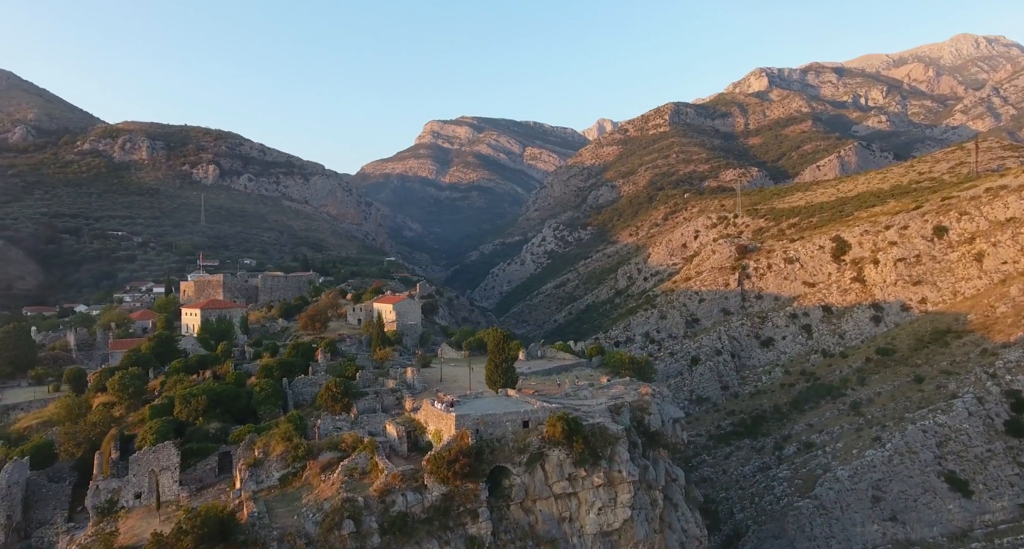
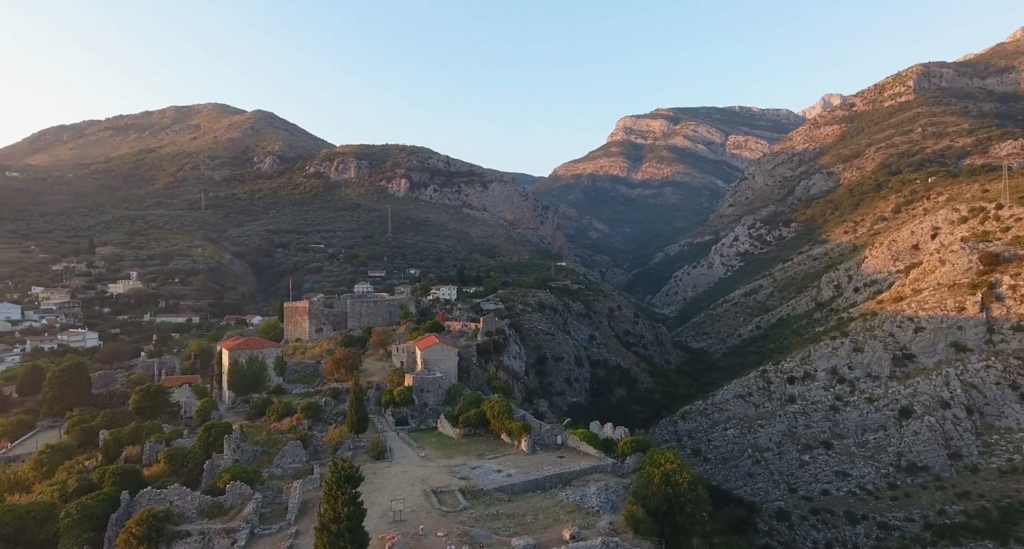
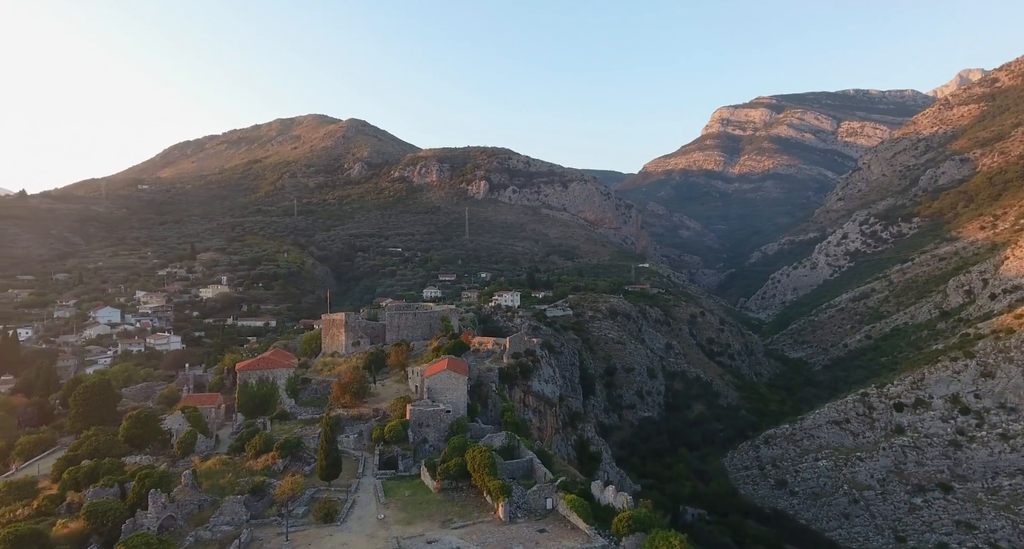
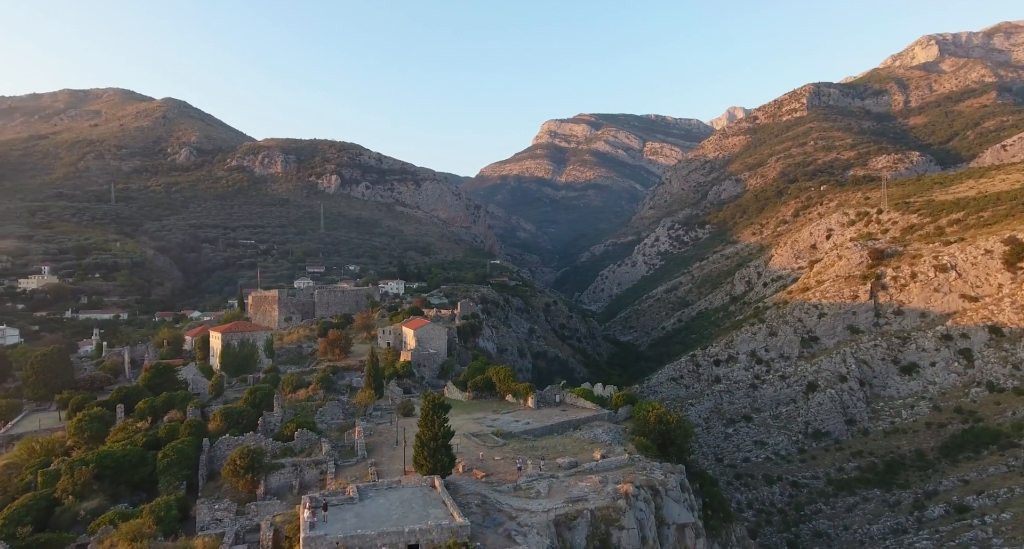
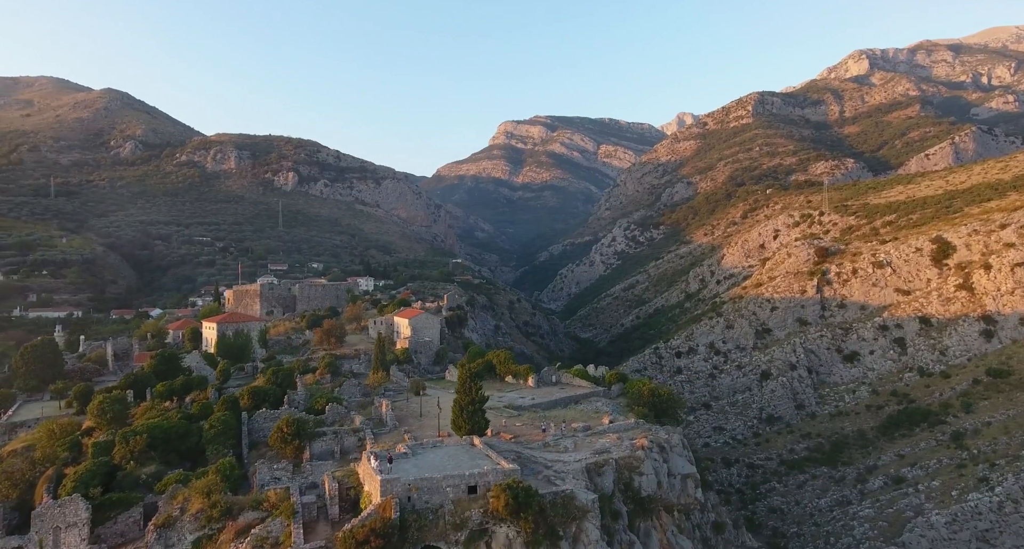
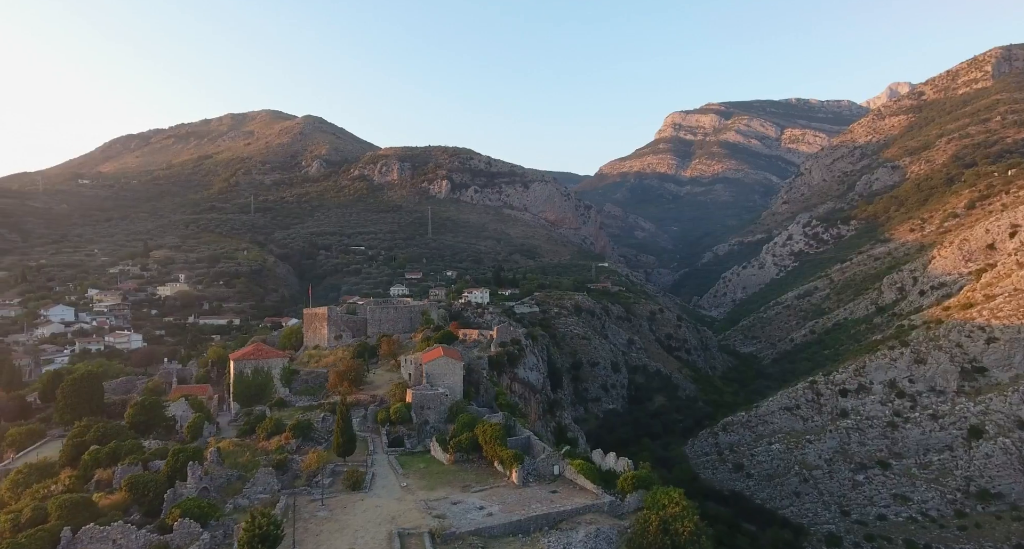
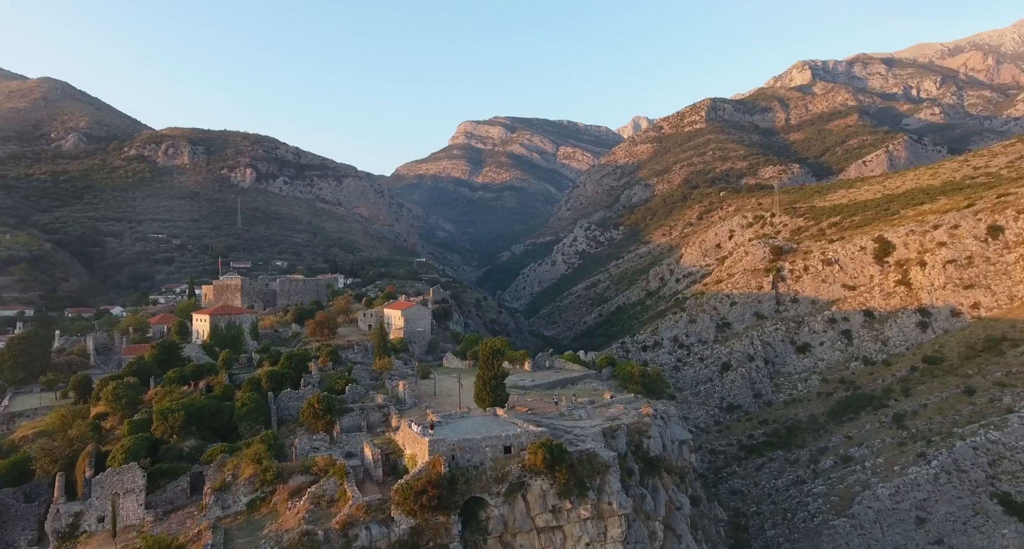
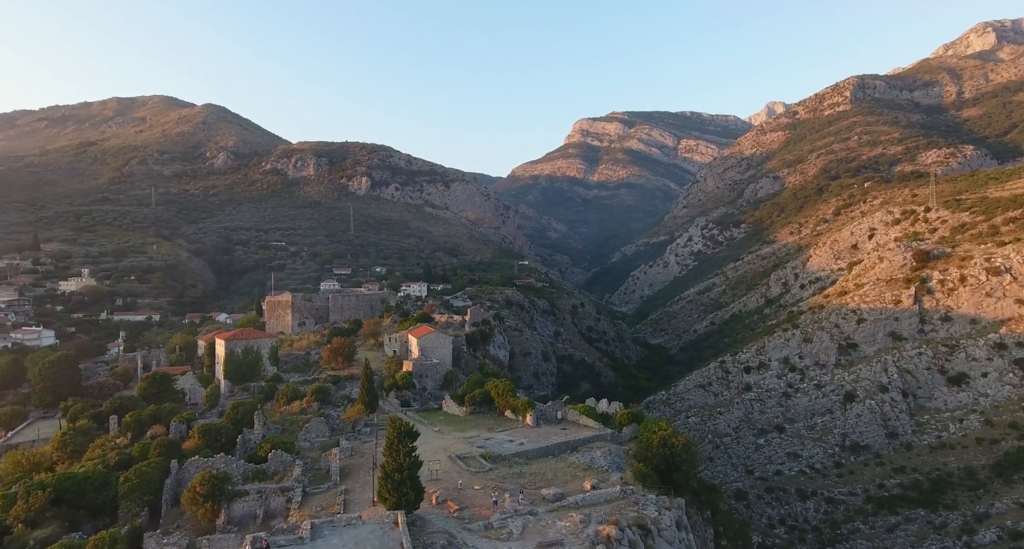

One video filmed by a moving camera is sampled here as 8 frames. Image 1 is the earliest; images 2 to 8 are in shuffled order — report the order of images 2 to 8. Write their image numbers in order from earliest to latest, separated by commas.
7, 5, 4, 8, 2, 6, 3
